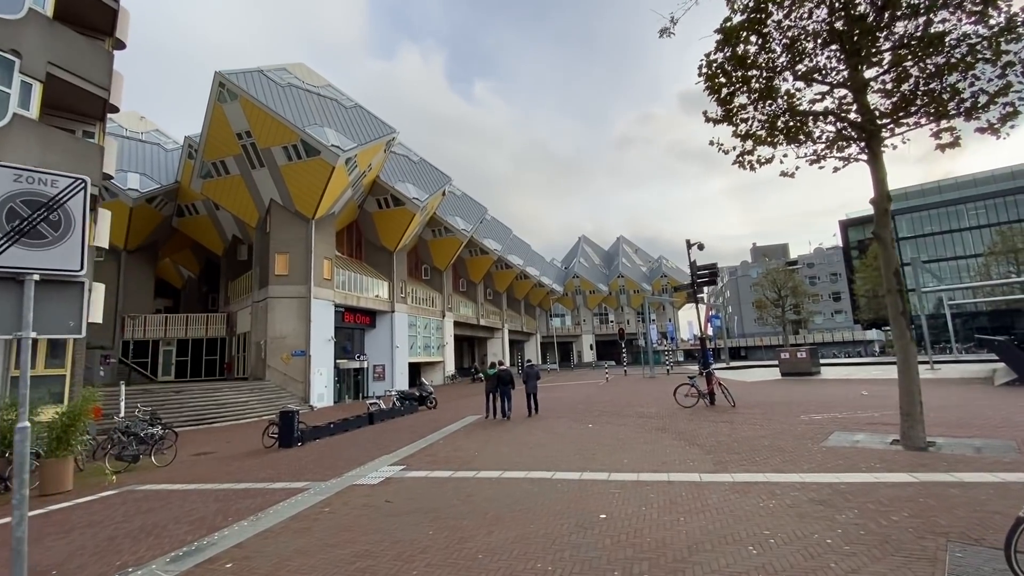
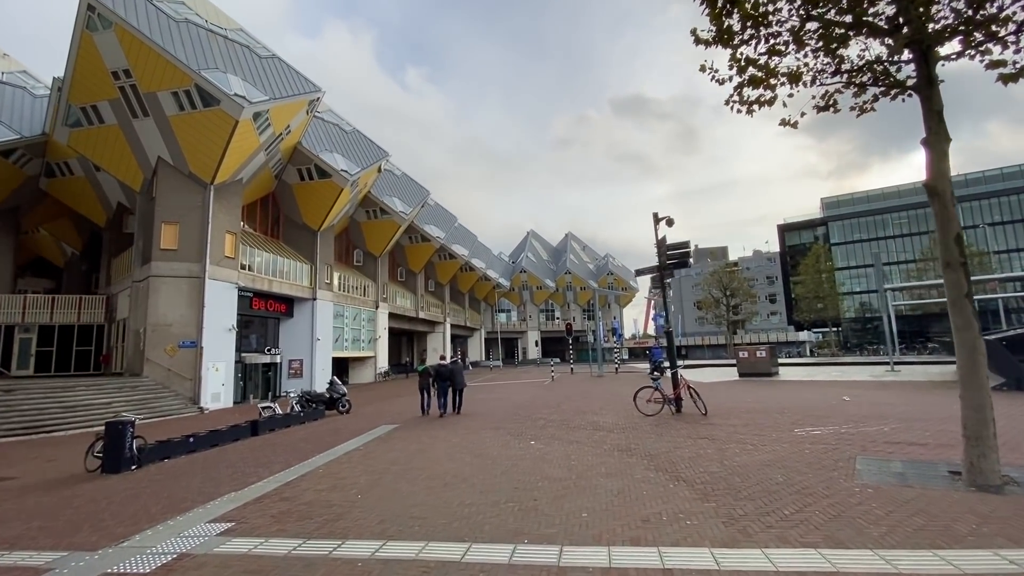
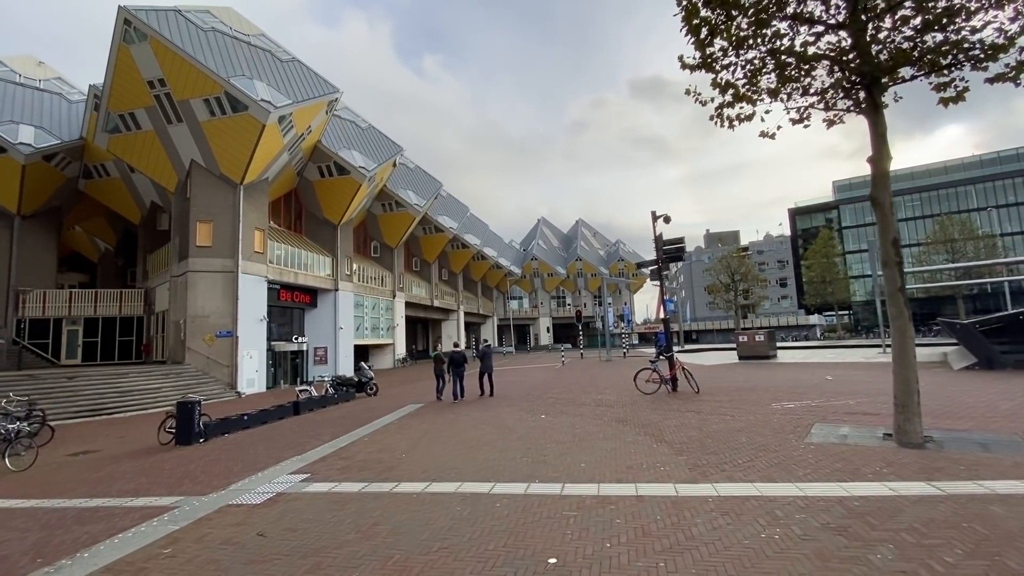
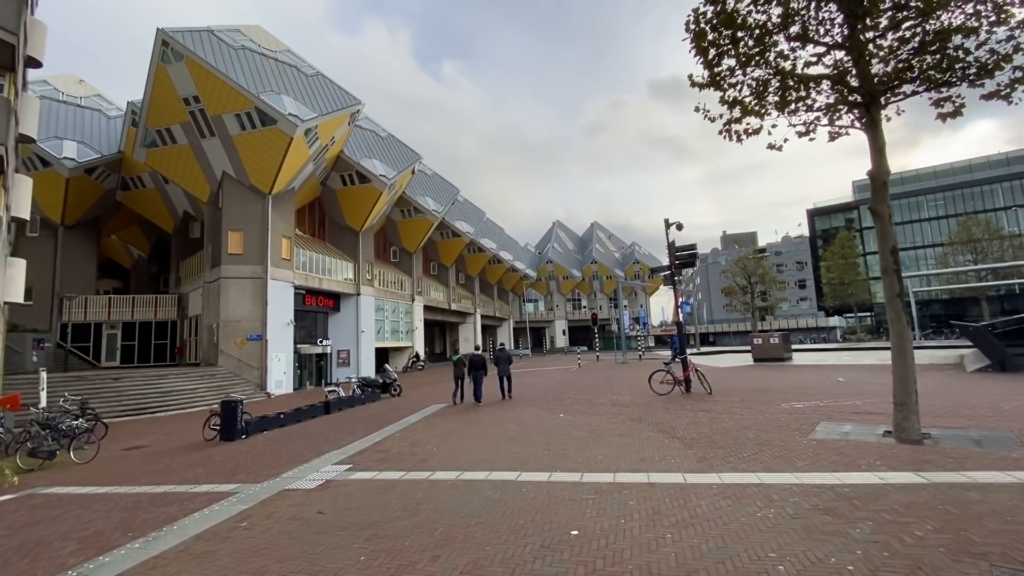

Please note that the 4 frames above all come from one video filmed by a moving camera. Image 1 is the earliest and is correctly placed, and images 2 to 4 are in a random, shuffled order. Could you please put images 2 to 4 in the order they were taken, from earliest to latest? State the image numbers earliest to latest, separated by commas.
4, 3, 2
